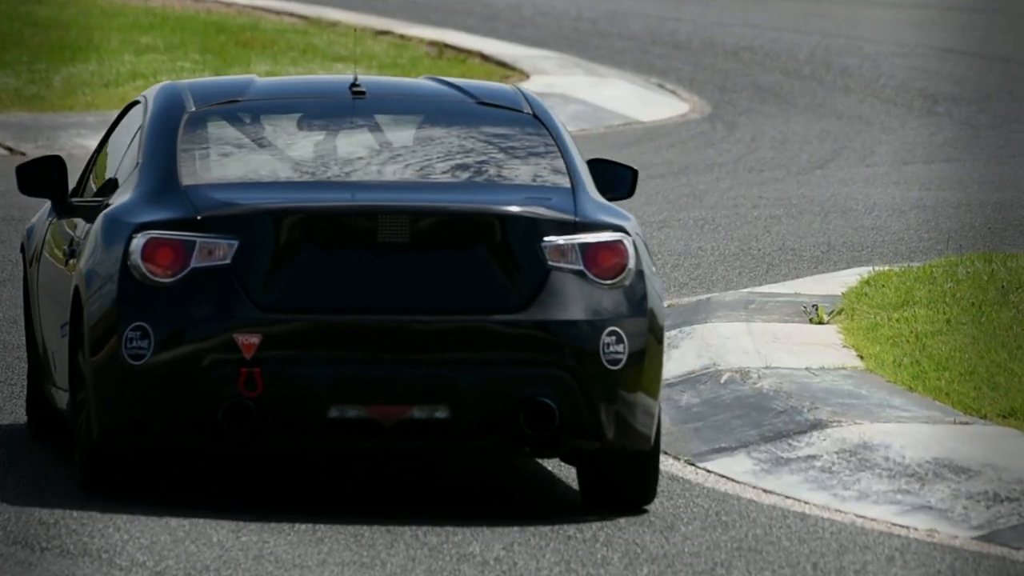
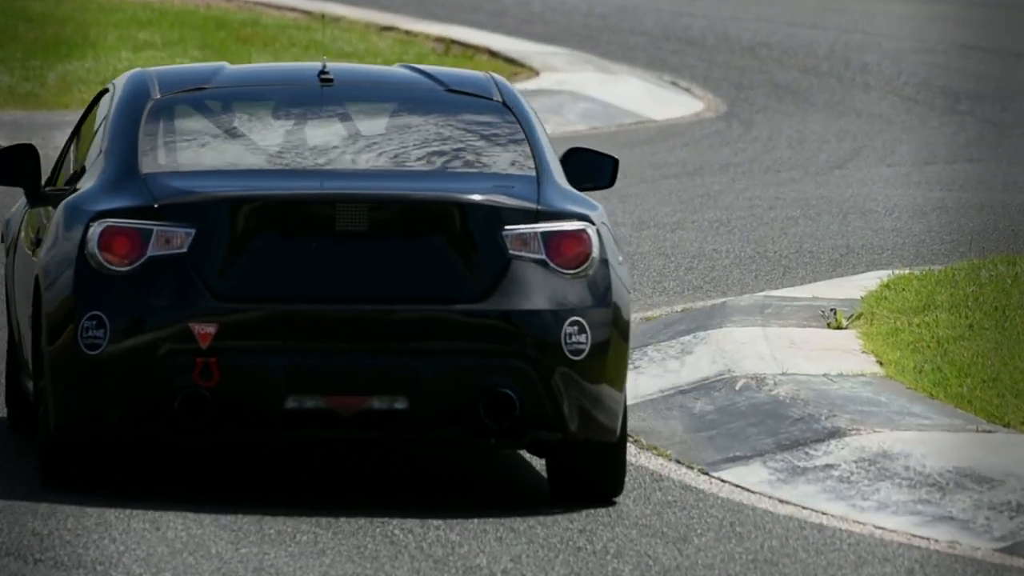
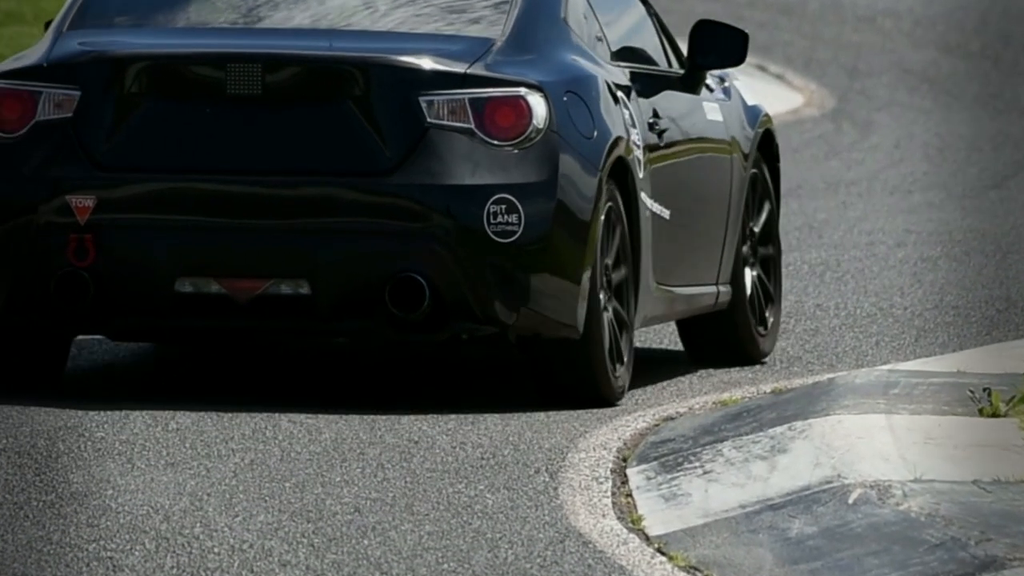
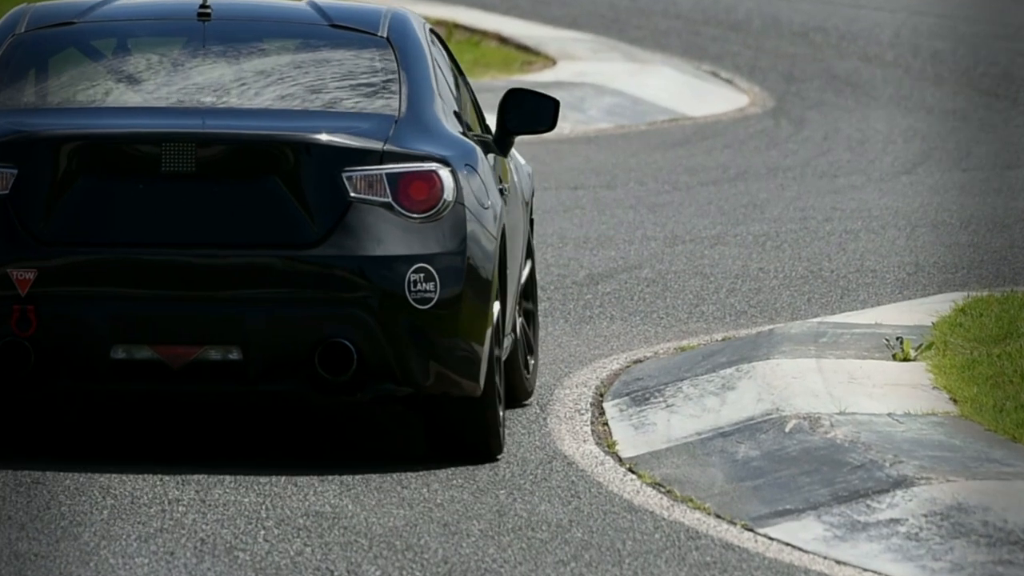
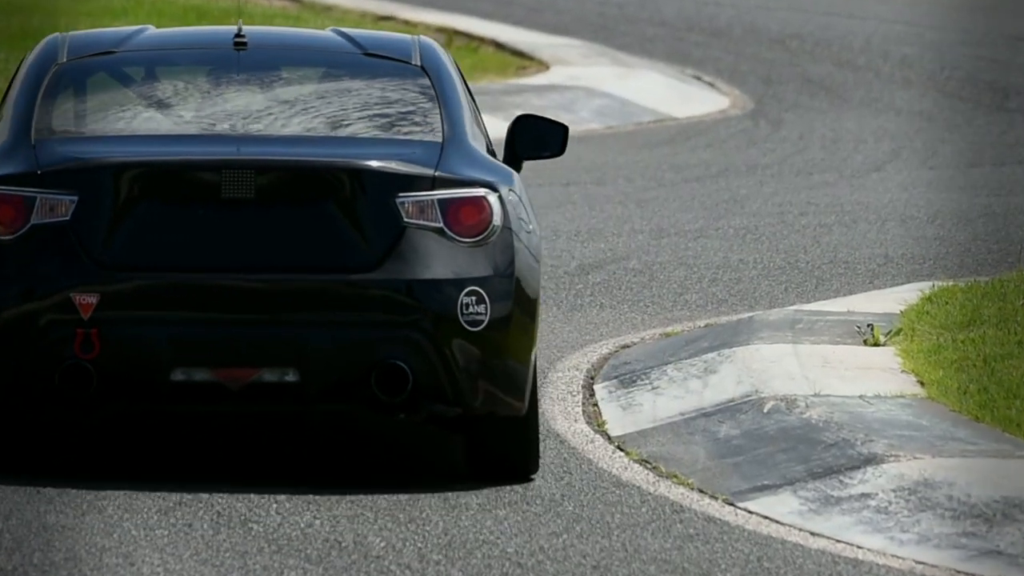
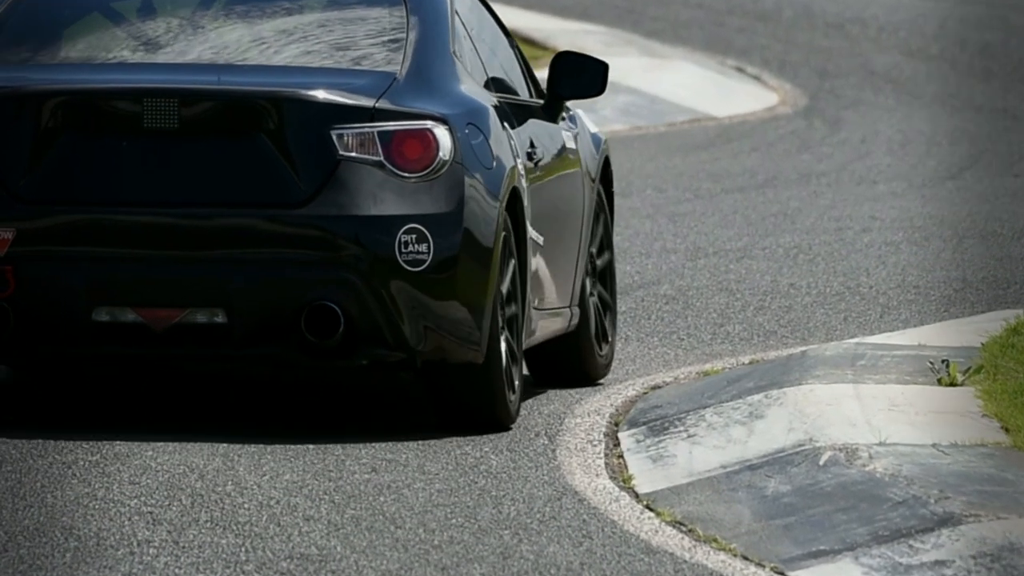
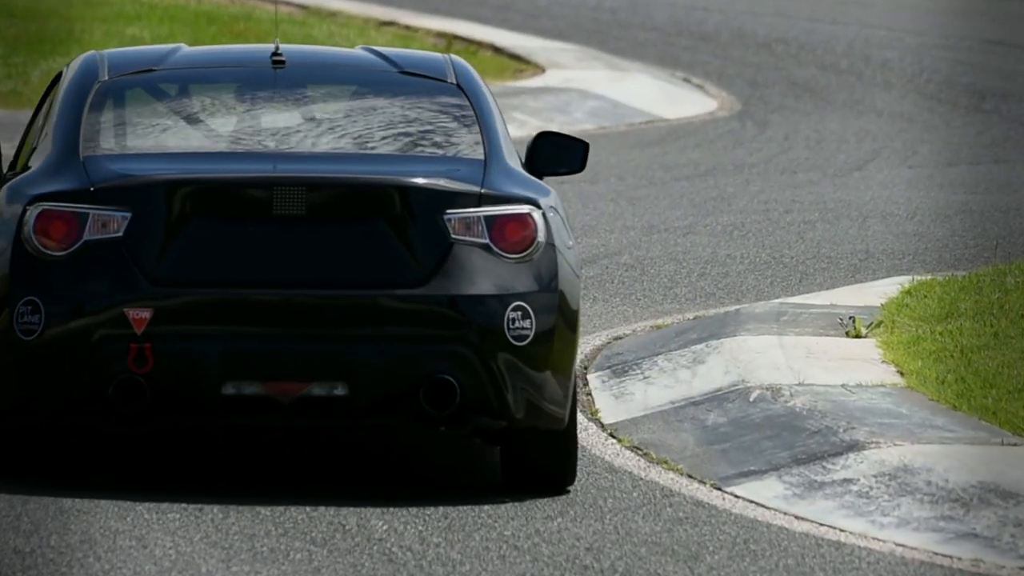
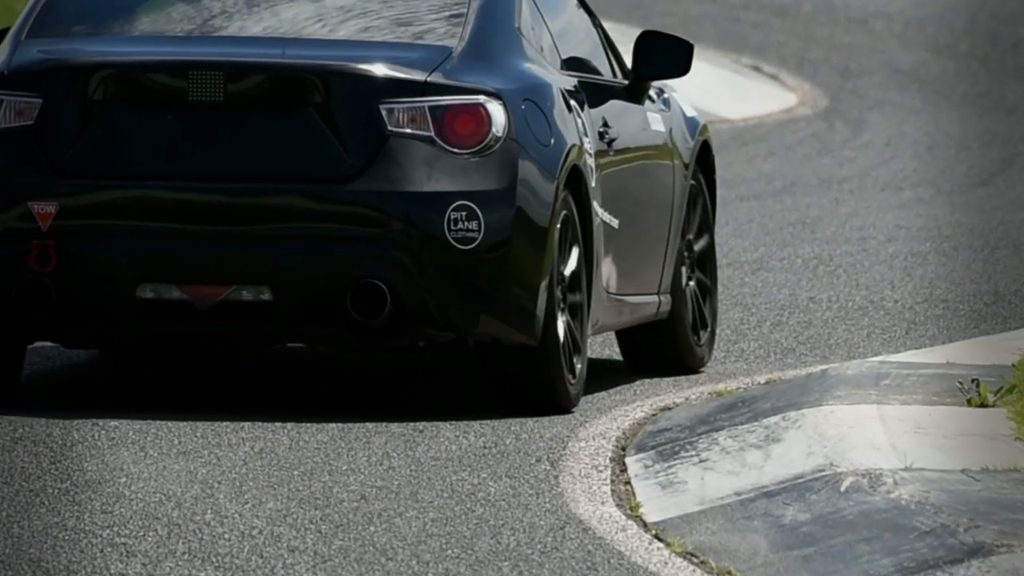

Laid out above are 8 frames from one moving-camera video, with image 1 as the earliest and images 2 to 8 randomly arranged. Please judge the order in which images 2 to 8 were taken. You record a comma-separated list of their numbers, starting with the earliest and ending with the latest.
2, 7, 5, 4, 6, 8, 3
